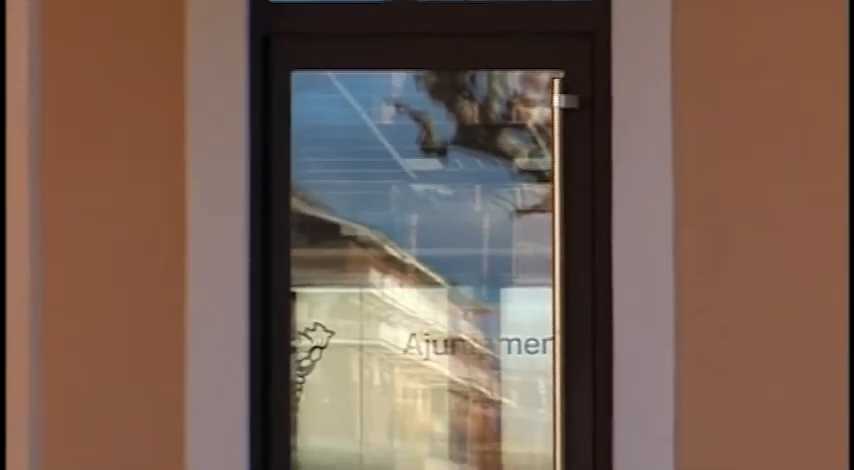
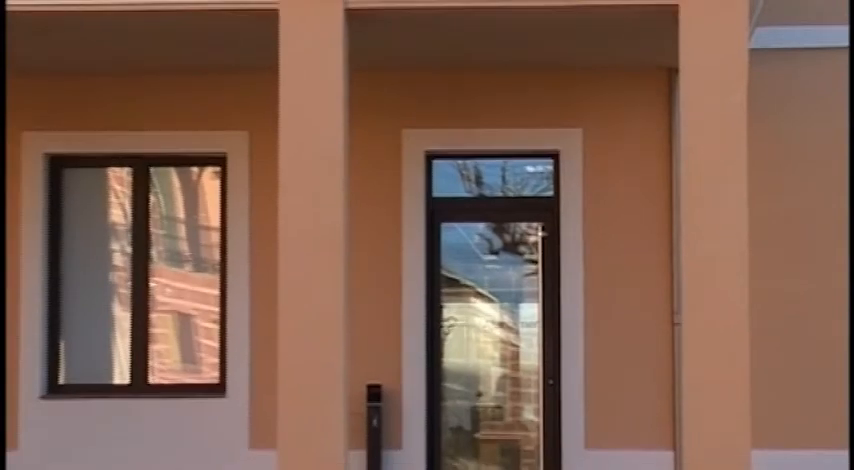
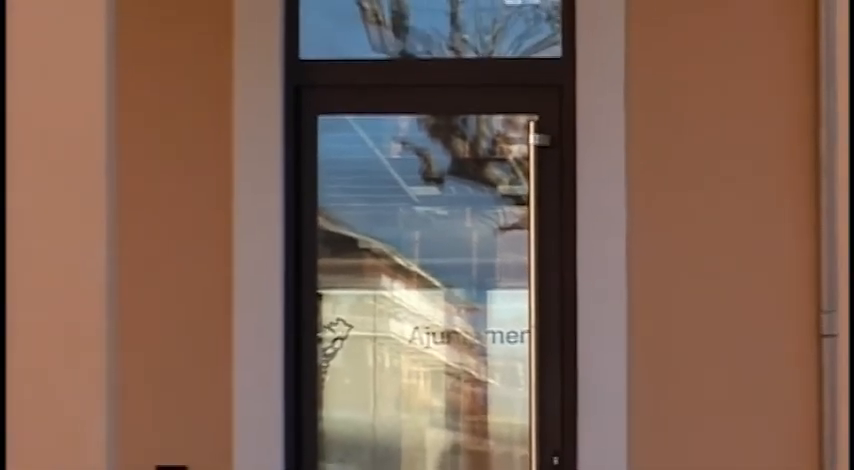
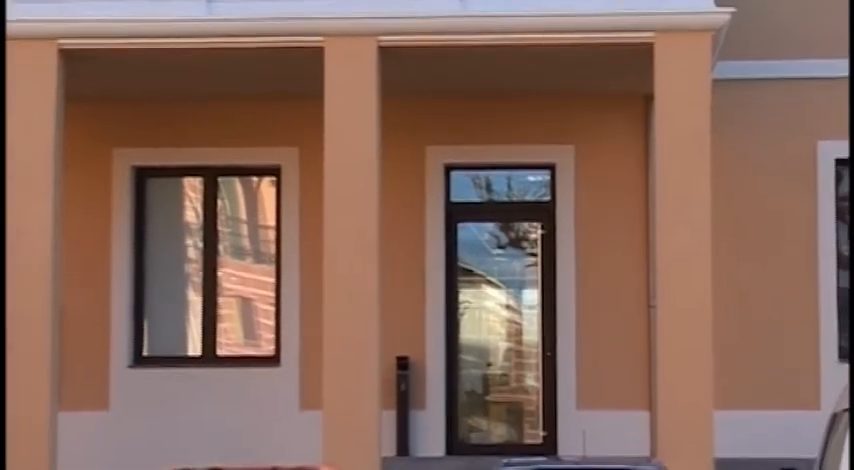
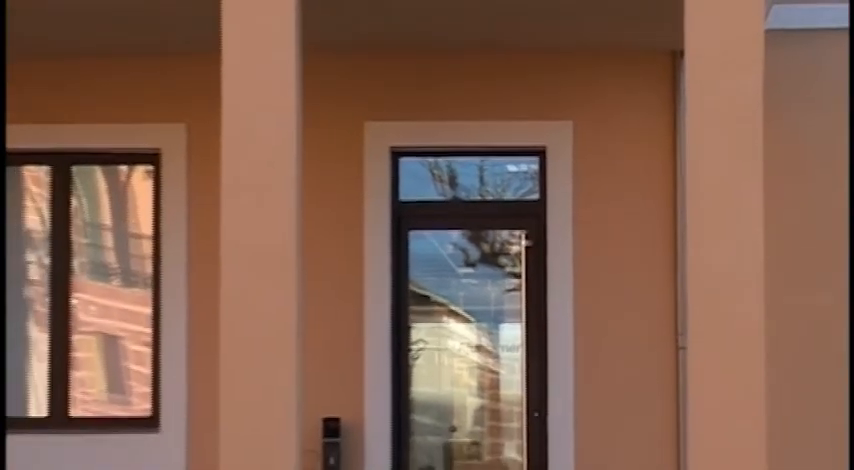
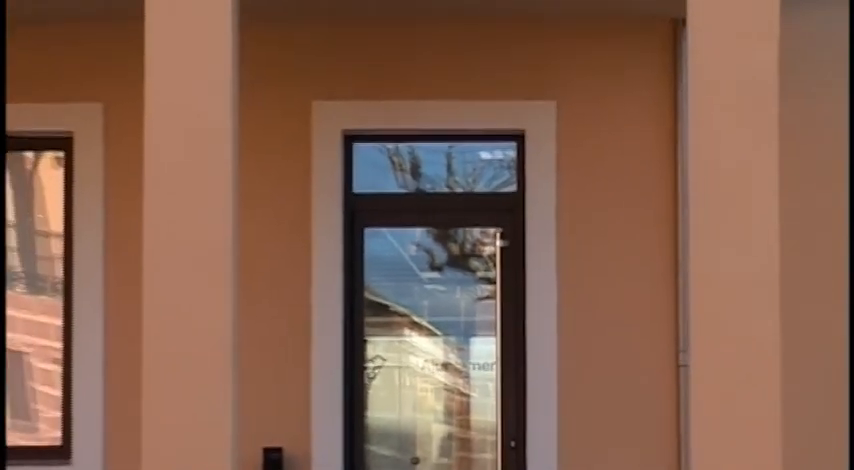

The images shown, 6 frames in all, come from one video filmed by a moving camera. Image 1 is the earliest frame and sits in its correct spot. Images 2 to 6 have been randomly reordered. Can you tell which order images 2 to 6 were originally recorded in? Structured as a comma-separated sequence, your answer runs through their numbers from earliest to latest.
3, 6, 5, 2, 4
